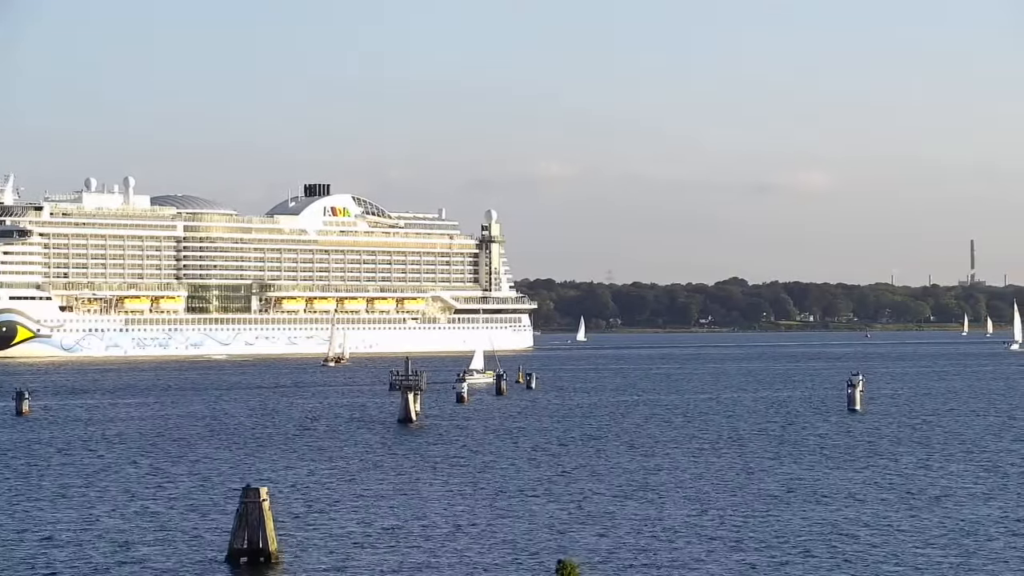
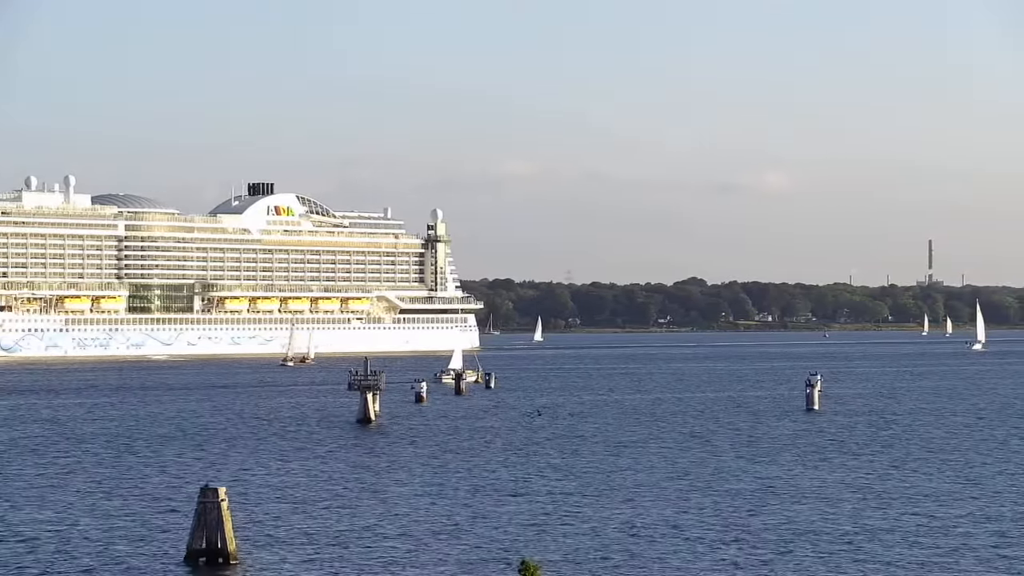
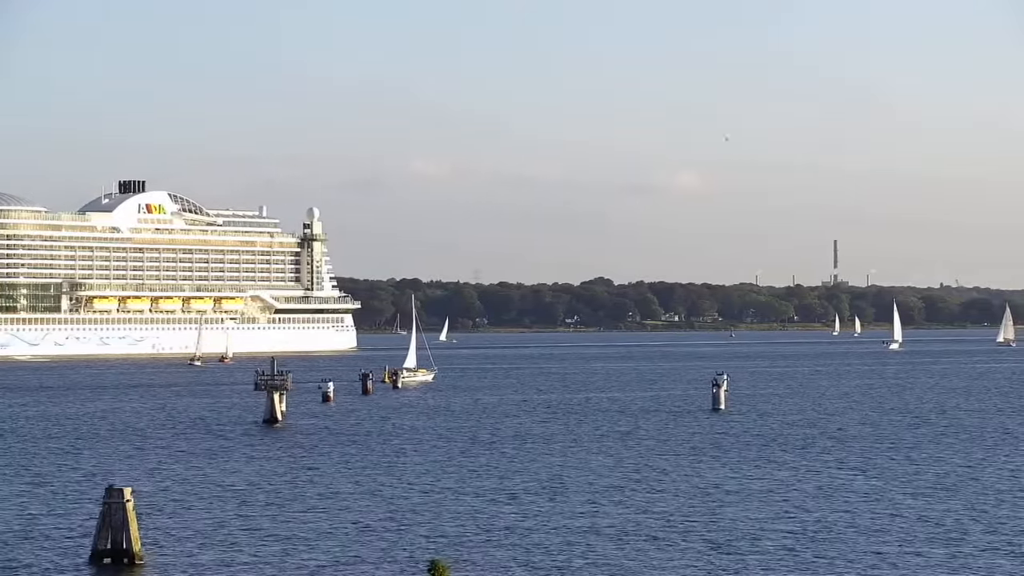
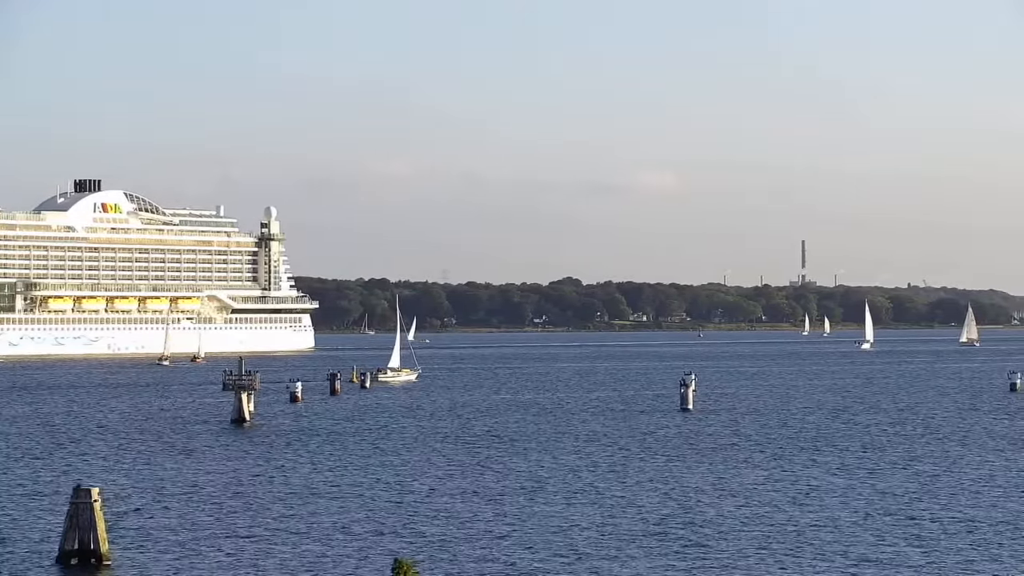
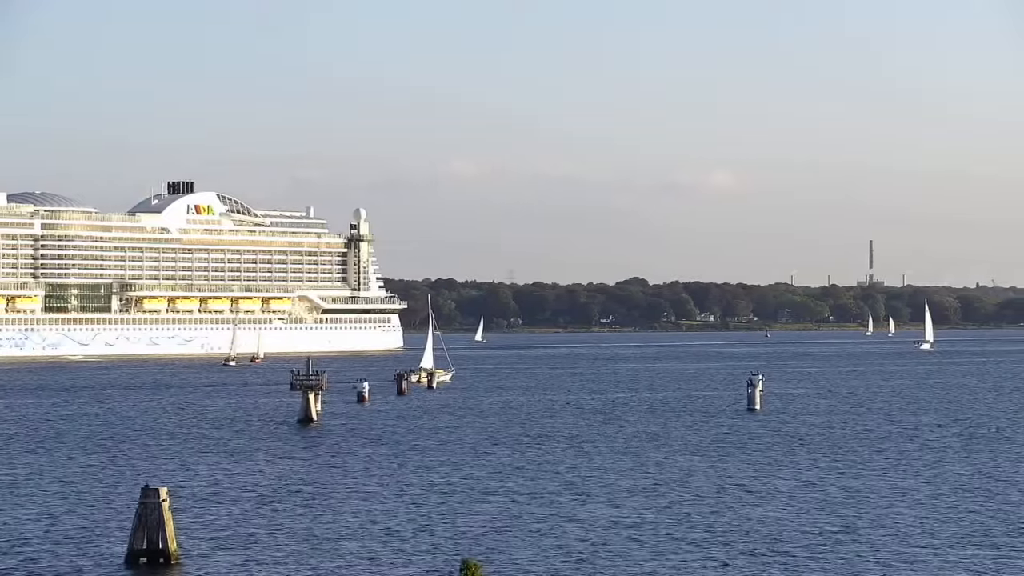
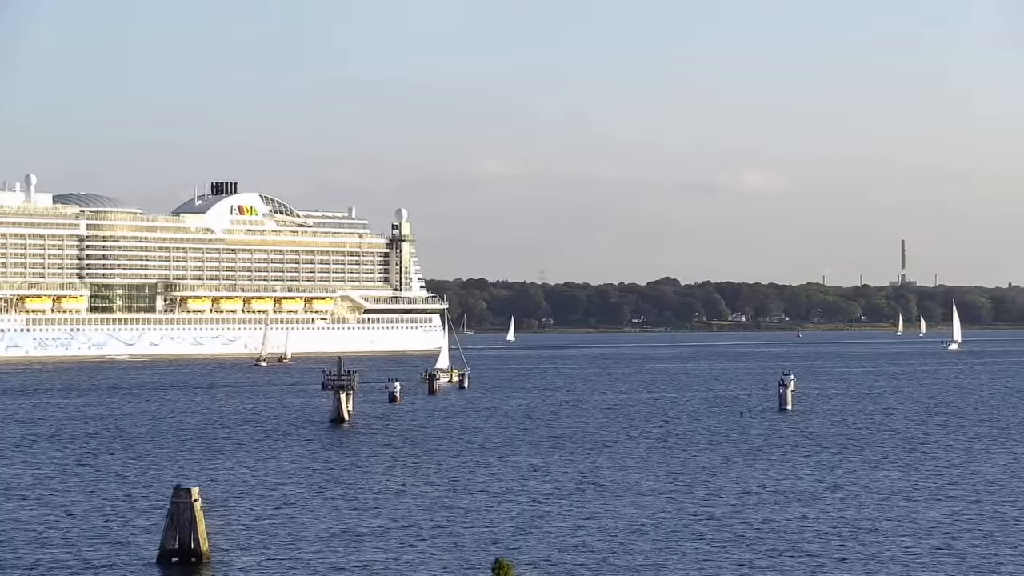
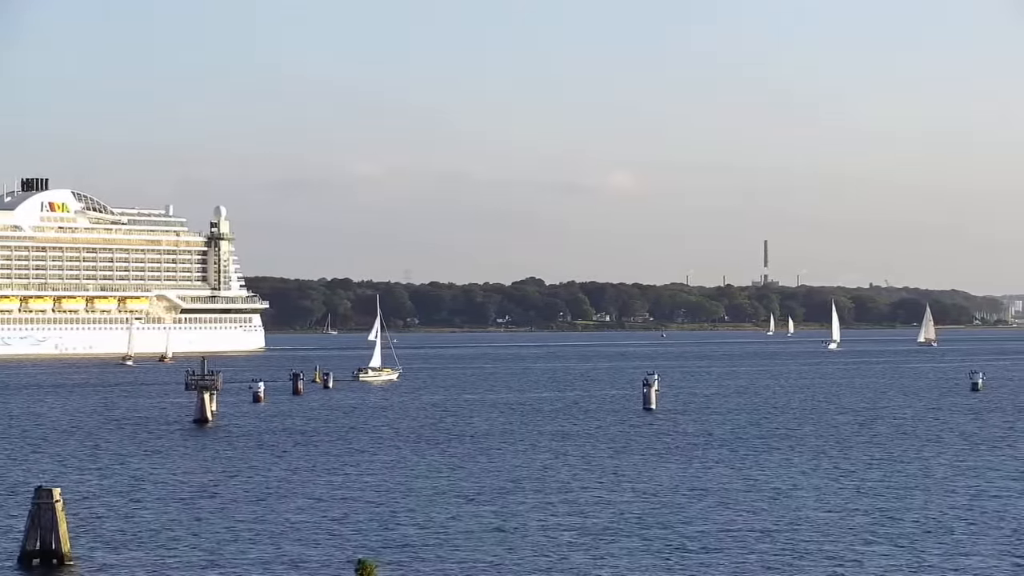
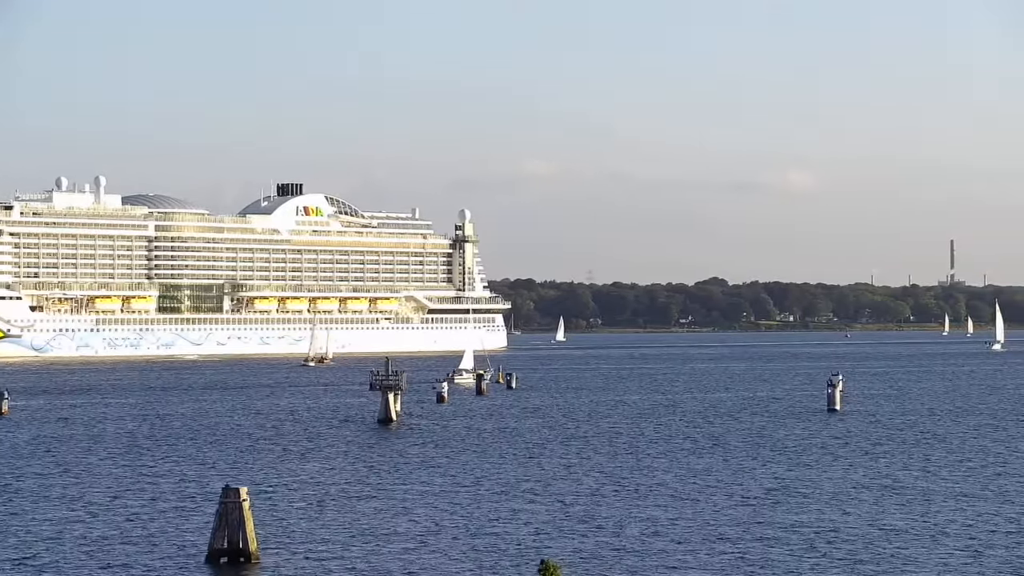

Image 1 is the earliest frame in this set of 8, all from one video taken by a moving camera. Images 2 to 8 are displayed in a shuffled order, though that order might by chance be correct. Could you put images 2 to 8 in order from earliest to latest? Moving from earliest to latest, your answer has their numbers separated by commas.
8, 2, 6, 5, 3, 4, 7
